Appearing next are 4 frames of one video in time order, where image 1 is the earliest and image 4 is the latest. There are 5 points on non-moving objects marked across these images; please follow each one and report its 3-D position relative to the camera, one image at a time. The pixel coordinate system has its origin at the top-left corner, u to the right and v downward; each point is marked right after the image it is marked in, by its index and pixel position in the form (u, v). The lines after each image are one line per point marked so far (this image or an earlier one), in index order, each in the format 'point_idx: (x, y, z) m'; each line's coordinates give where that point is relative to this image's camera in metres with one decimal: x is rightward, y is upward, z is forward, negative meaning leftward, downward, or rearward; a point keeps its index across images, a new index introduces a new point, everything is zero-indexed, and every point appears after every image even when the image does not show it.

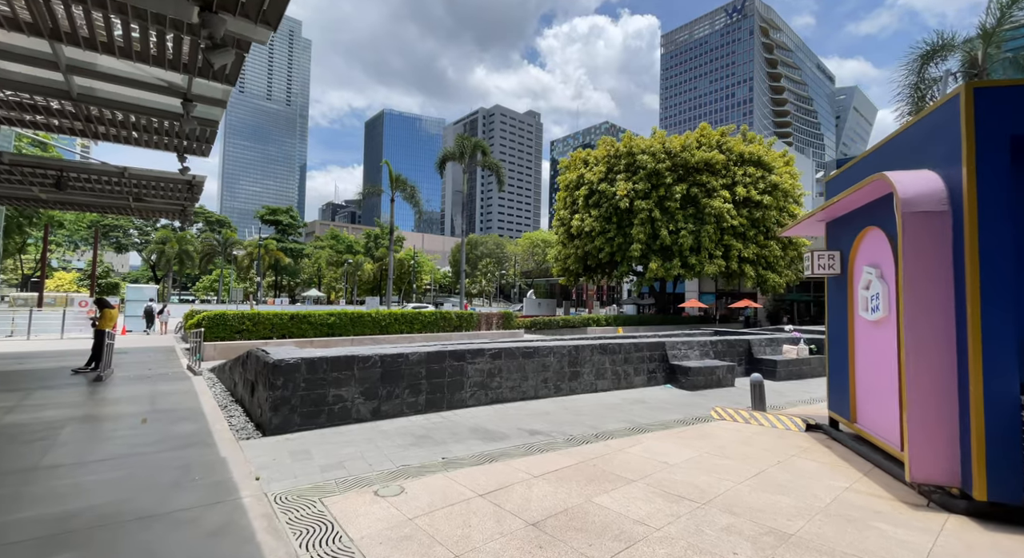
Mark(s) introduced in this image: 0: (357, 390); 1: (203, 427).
0: (-1.9, -1.3, +6.1) m
1: (-3.6, -1.7, +5.8) m
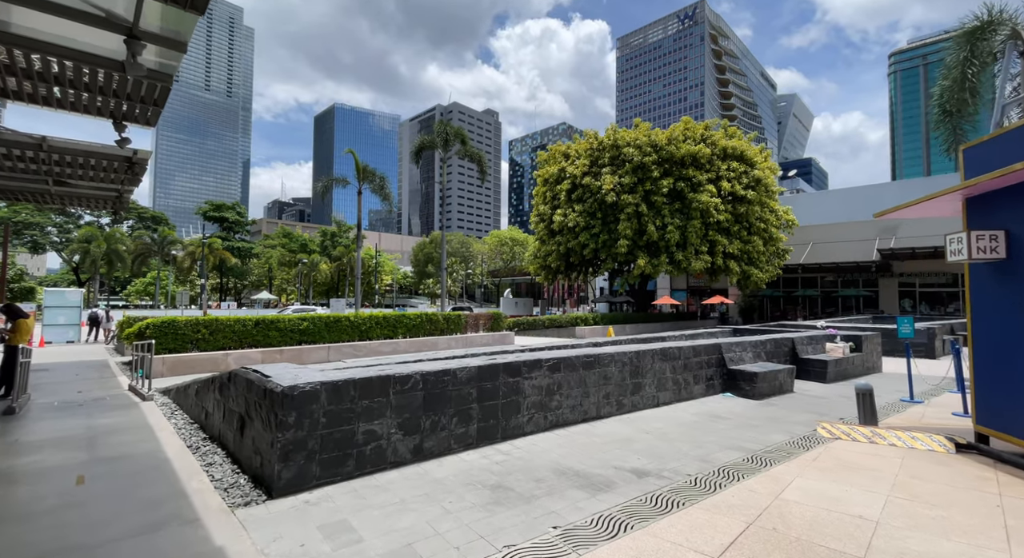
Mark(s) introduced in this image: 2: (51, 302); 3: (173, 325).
0: (-1.0, -1.3, +4.5) m
1: (-2.7, -1.7, +4.0) m
2: (-16.6, -0.8, +18.2) m
3: (-7.9, -1.1, +11.7) m
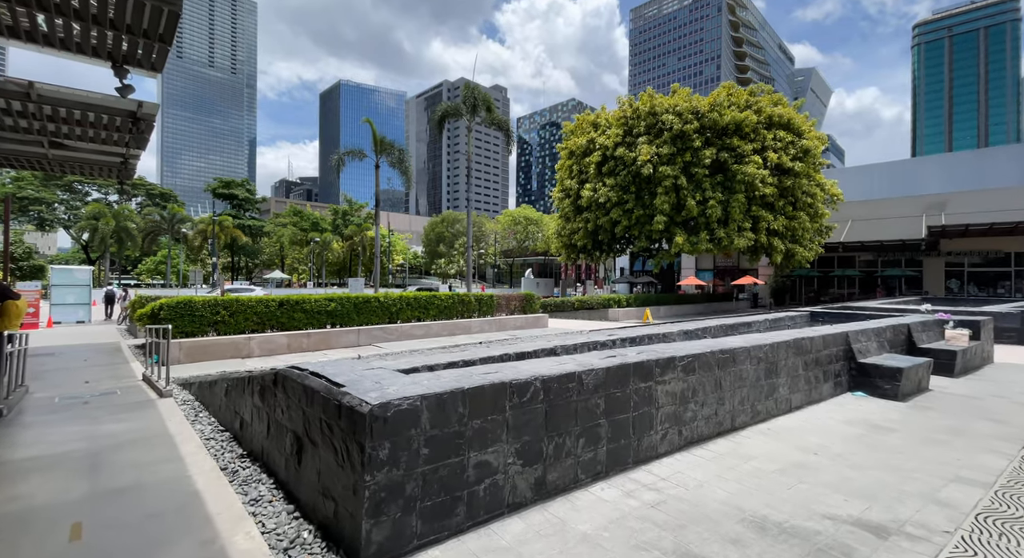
0: (0.0, -1.1, +3.2) m
1: (-1.7, -1.5, +2.8) m
2: (-15.4, -0.1, +17.0) m
3: (-6.7, -0.6, +10.5) m
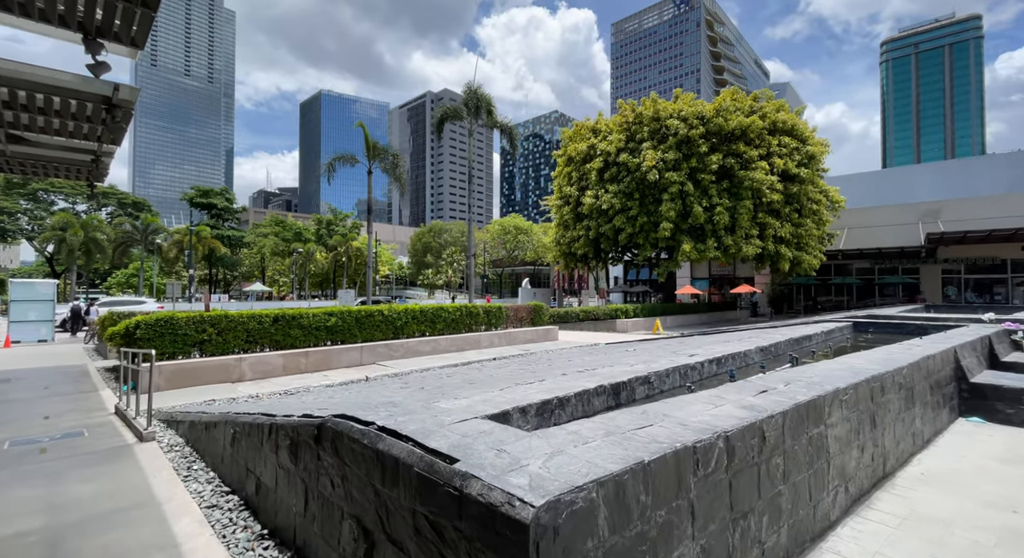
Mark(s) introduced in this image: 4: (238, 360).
0: (+0.8, -1.1, +2.1) m
1: (-0.9, -1.5, +1.6) m
2: (-15.1, -0.5, +15.4) m
3: (-6.2, -0.8, +9.2) m
4: (-5.2, -1.5, +9.5) m
